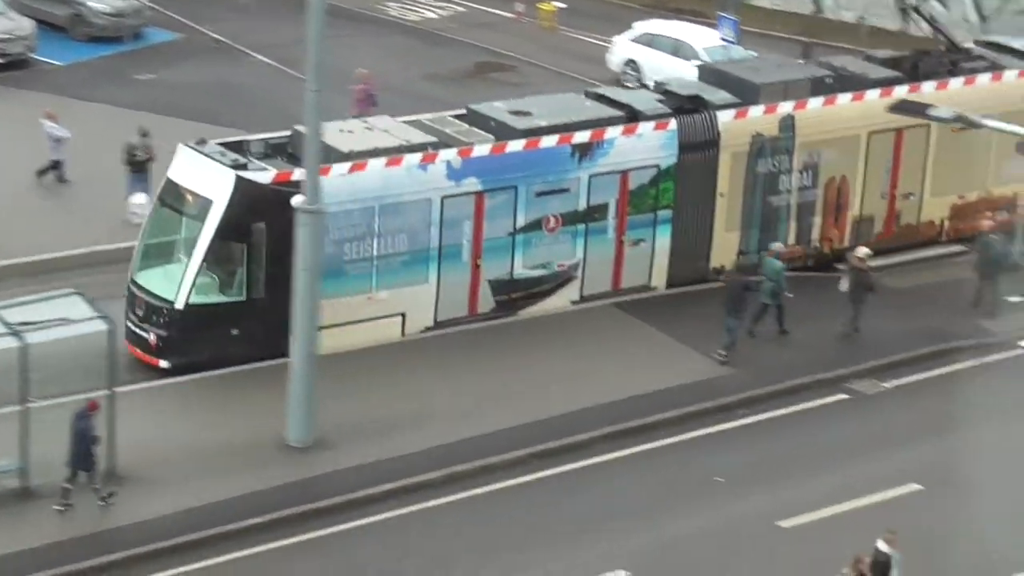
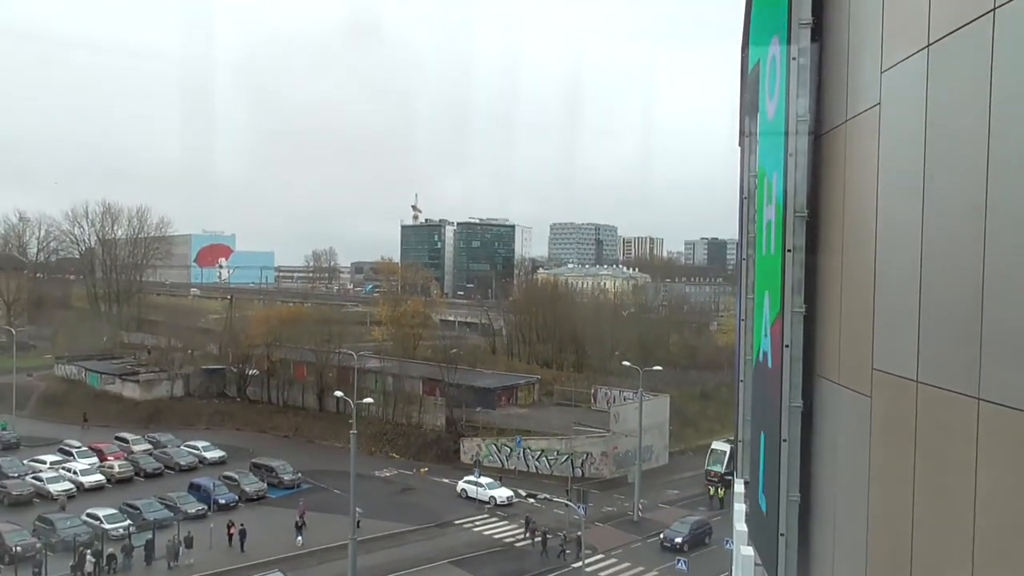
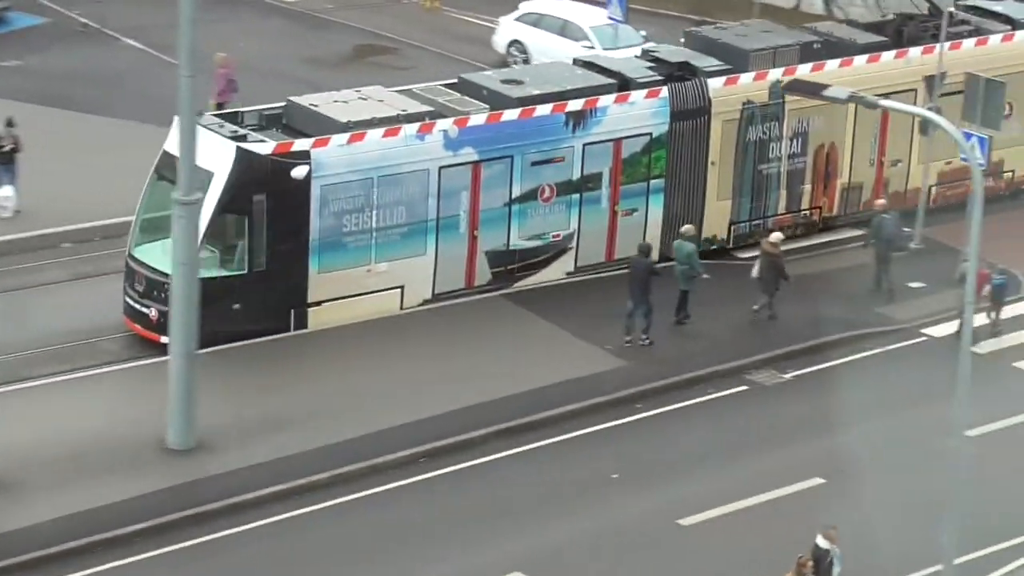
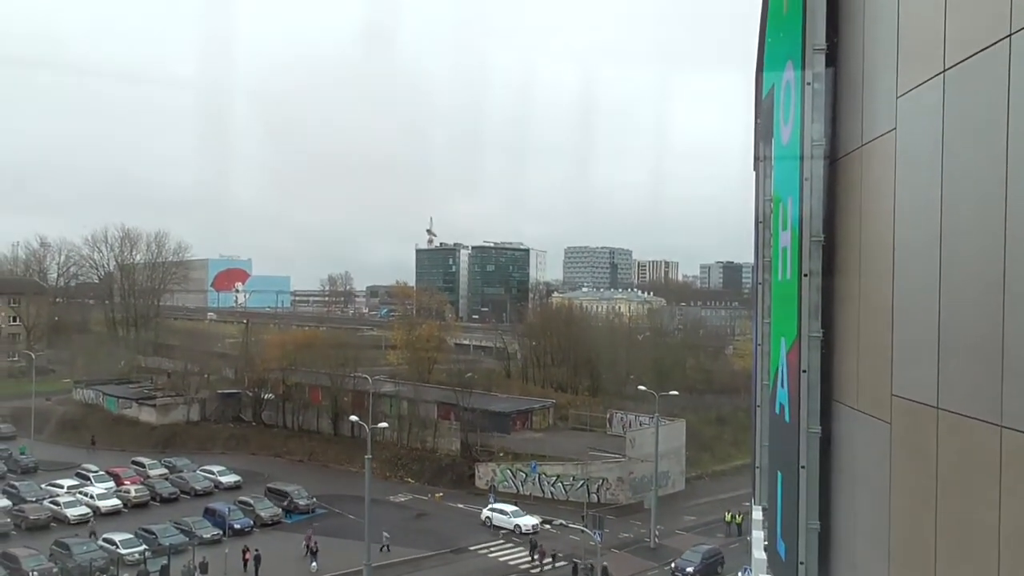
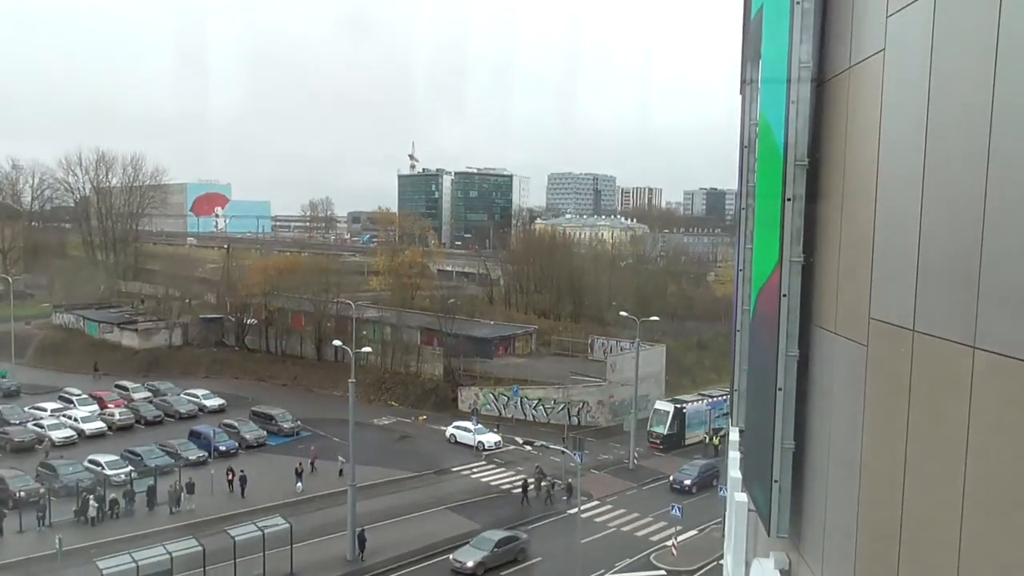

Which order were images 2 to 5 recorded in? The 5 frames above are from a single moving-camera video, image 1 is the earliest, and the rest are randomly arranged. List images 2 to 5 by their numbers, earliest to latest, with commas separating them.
3, 5, 2, 4
